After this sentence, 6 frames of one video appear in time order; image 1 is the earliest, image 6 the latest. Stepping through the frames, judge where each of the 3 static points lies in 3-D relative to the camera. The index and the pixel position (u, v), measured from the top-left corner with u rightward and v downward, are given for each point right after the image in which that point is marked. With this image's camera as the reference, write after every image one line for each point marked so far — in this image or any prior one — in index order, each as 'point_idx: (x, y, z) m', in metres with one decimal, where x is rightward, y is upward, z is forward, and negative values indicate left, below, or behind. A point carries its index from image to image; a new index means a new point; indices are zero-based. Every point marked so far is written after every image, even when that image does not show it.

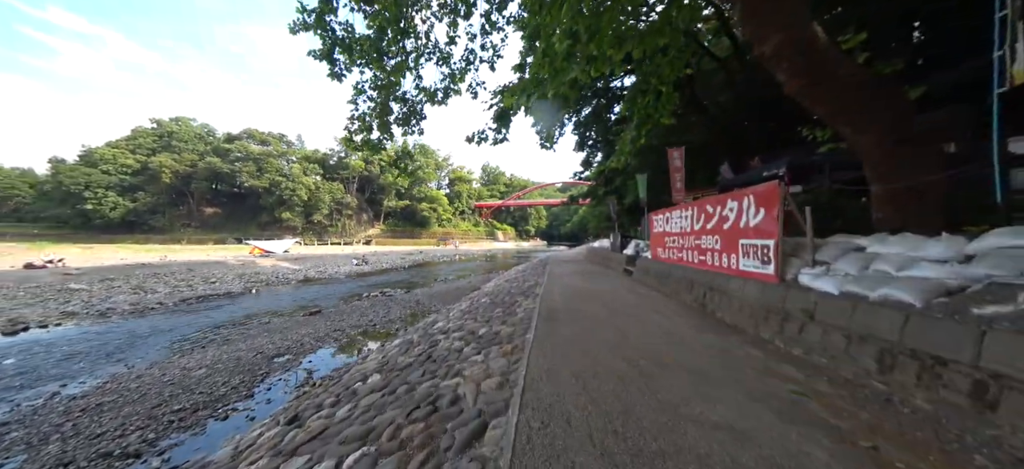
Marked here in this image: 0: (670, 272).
0: (+3.1, -0.7, +6.3) m
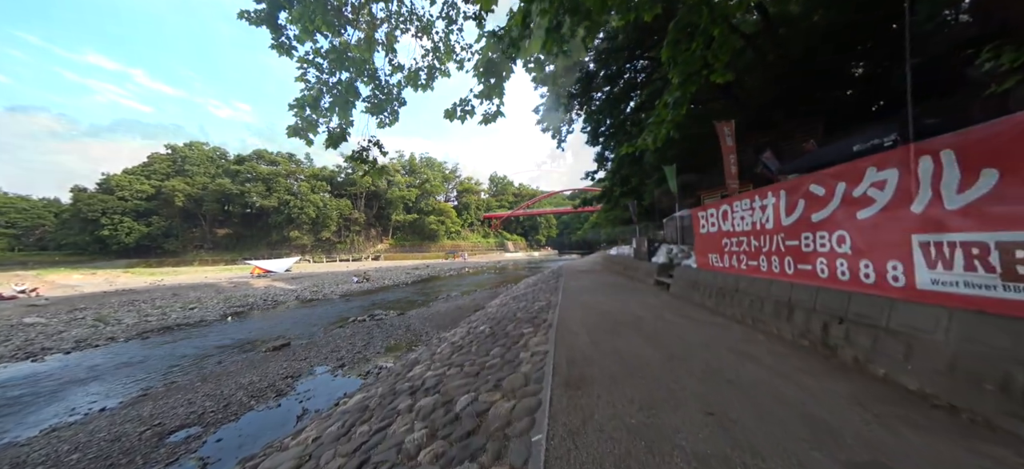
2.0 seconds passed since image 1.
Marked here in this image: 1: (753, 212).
0: (+3.1, -0.7, +4.5) m
1: (+3.1, +0.3, +4.1) m
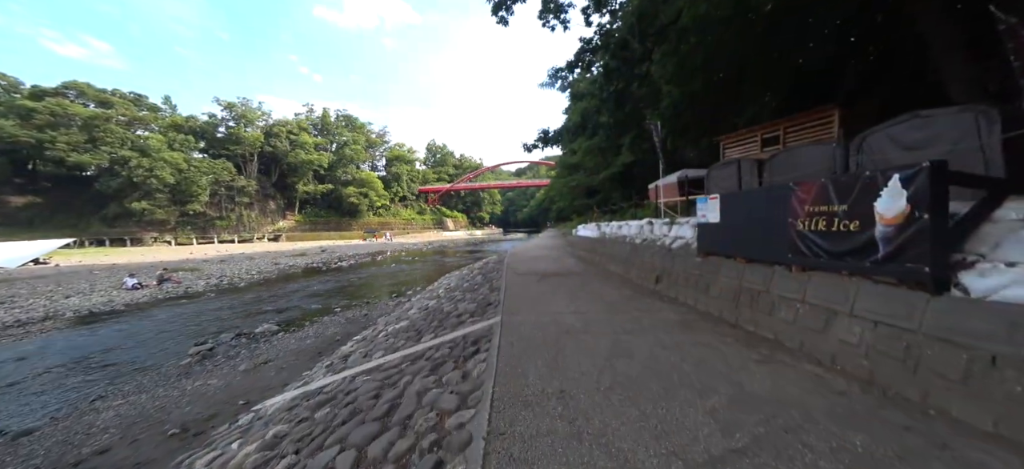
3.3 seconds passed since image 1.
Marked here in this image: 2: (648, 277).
0: (+2.8, -0.9, +3.4) m
1: (+2.9, +0.2, +3.0) m
2: (+2.9, -0.9, +6.8) m
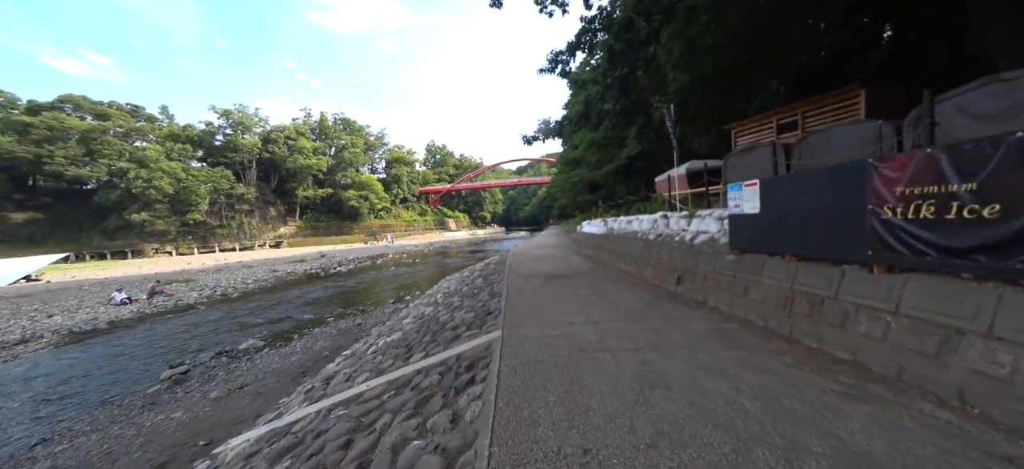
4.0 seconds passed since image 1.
0: (+2.8, -0.8, +2.7) m
1: (+2.9, +0.2, +2.3) m
2: (+2.9, -0.8, +6.0) m
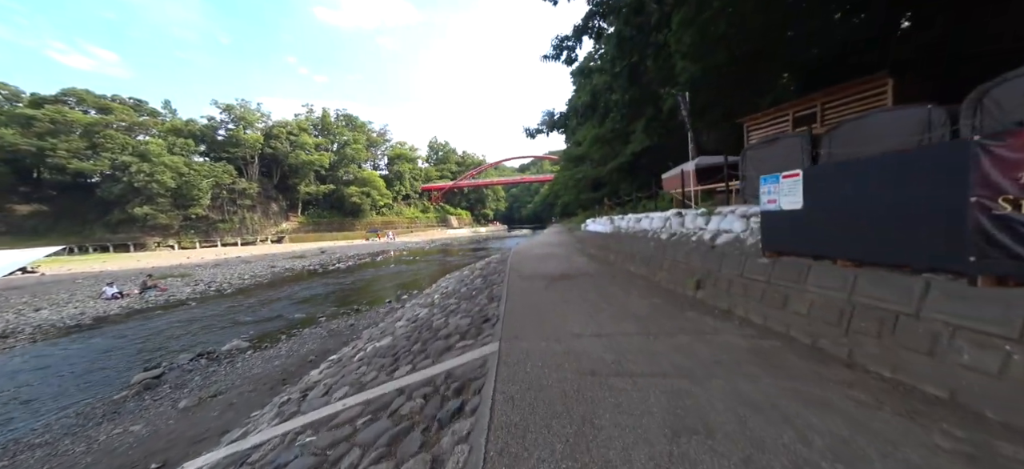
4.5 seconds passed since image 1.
0: (+2.8, -0.8, +2.1) m
1: (+2.9, +0.2, +1.7) m
2: (+2.9, -0.8, +5.5) m
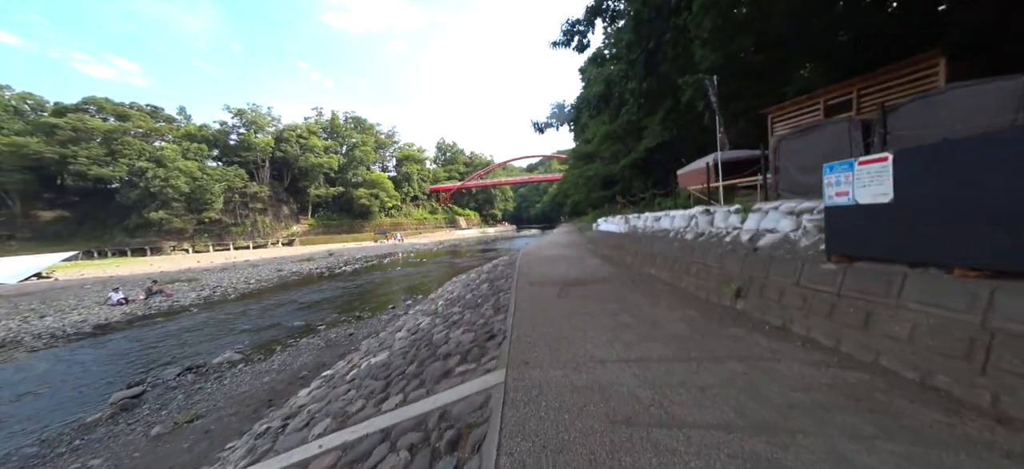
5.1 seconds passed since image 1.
0: (+2.8, -0.8, +1.4) m
1: (+2.9, +0.2, +1.0) m
2: (+3.1, -0.8, +4.8) m
